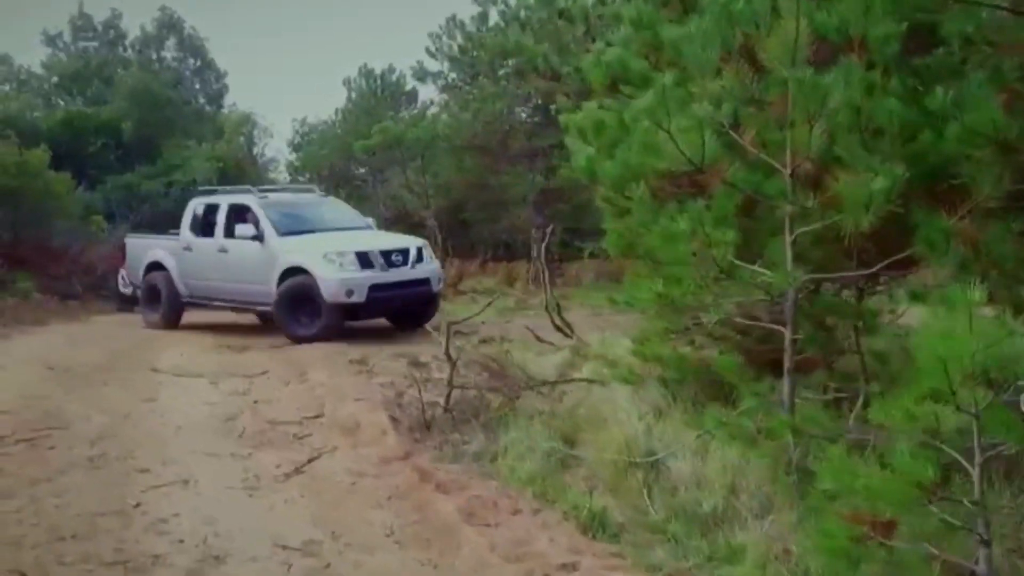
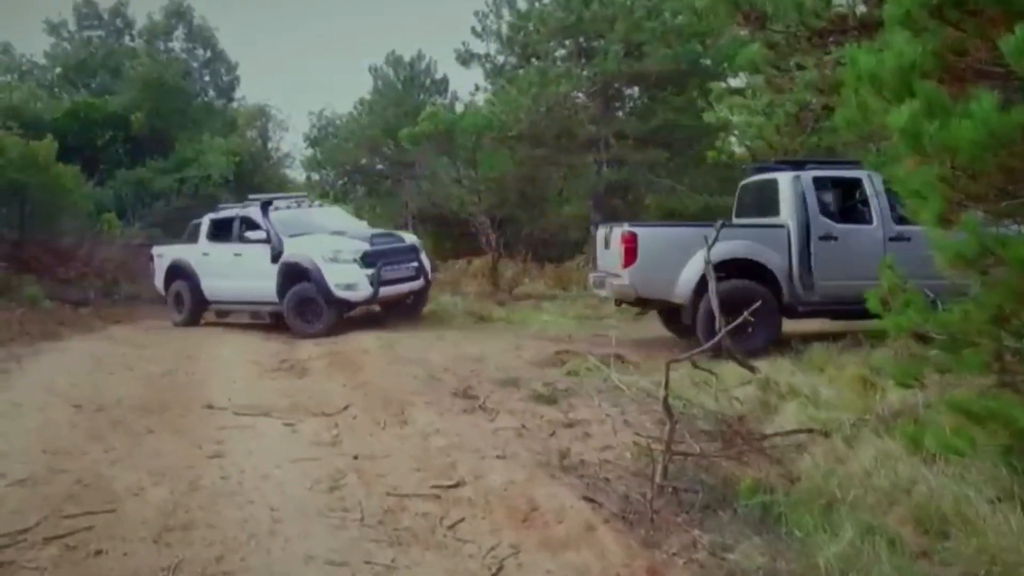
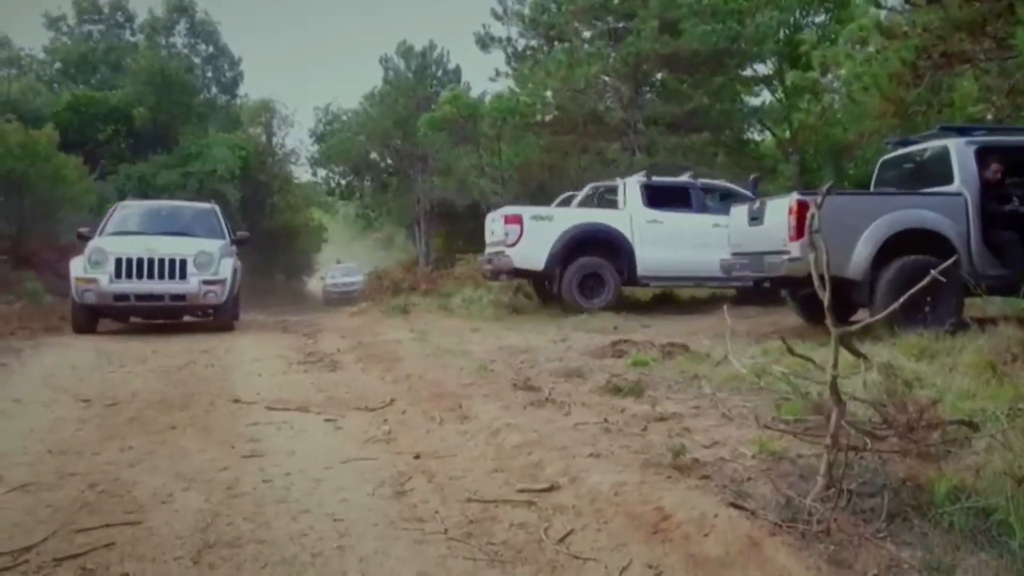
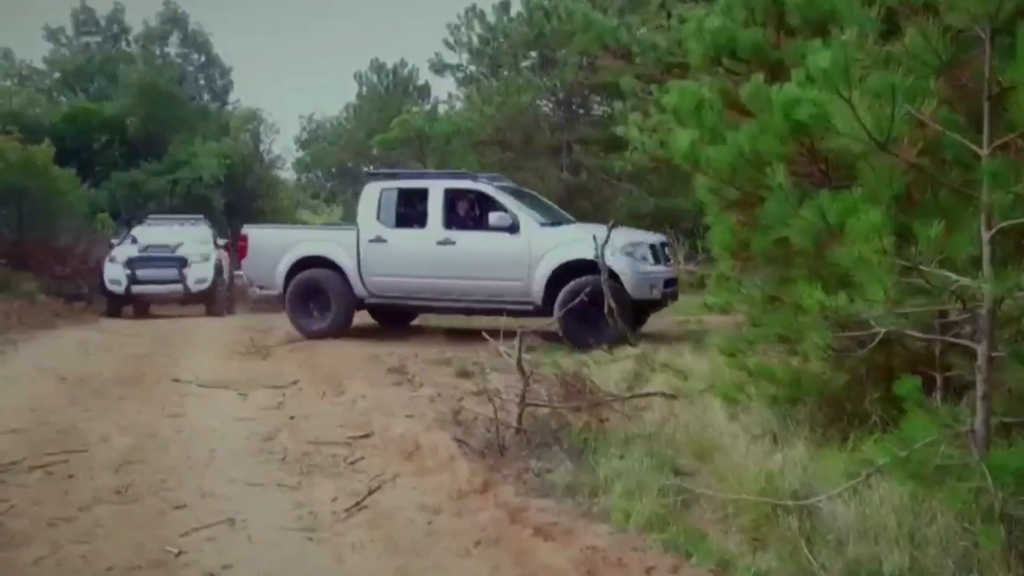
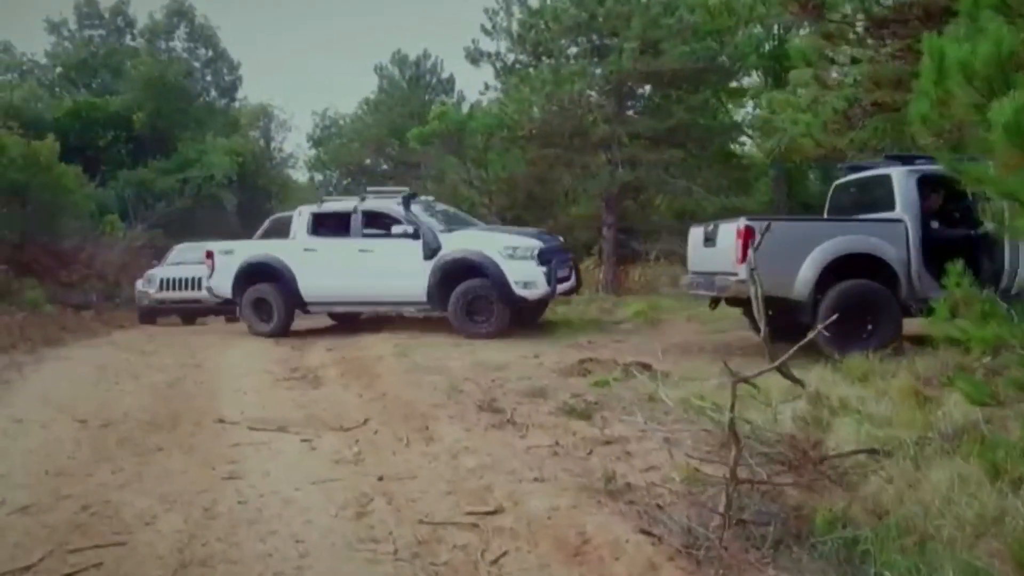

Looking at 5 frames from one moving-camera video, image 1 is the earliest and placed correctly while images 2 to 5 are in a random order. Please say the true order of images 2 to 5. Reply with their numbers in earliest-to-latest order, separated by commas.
4, 2, 5, 3
